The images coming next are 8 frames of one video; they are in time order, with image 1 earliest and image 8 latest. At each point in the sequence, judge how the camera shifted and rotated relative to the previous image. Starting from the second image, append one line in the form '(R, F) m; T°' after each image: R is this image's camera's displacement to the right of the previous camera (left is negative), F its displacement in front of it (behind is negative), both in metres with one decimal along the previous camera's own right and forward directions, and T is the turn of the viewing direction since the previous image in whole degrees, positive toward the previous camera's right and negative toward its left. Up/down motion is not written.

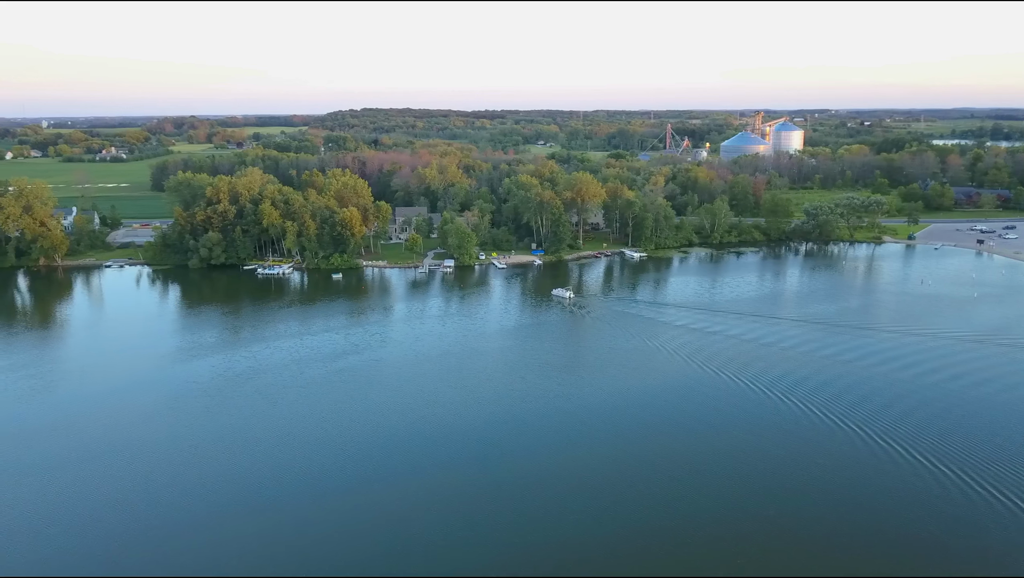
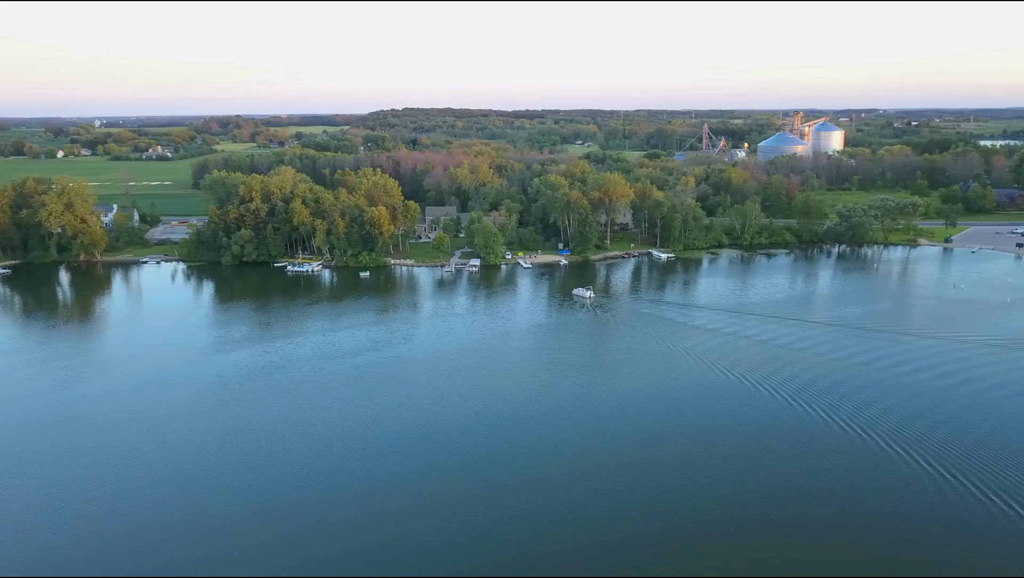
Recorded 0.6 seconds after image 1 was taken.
(+0.4, -0.1) m; -3°
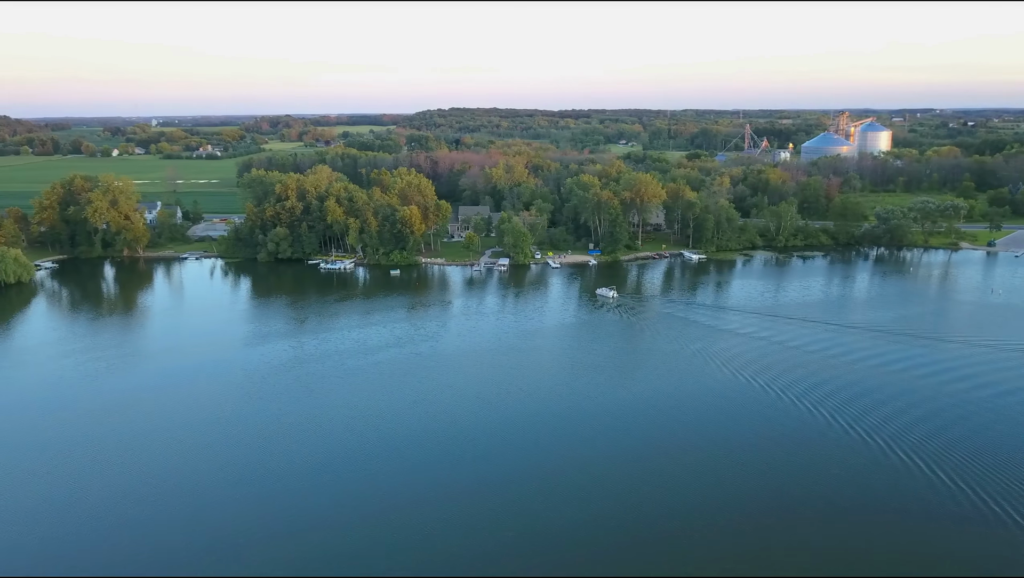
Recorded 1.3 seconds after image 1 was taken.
(+0.5, -0.1) m; -3°
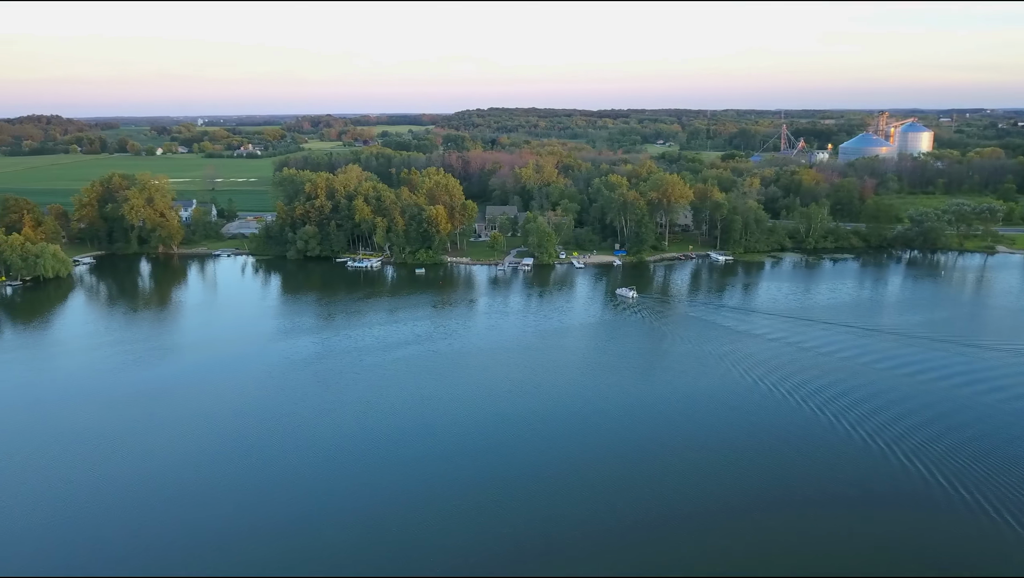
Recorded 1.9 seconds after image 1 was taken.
(+0.4, -0.1) m; -3°
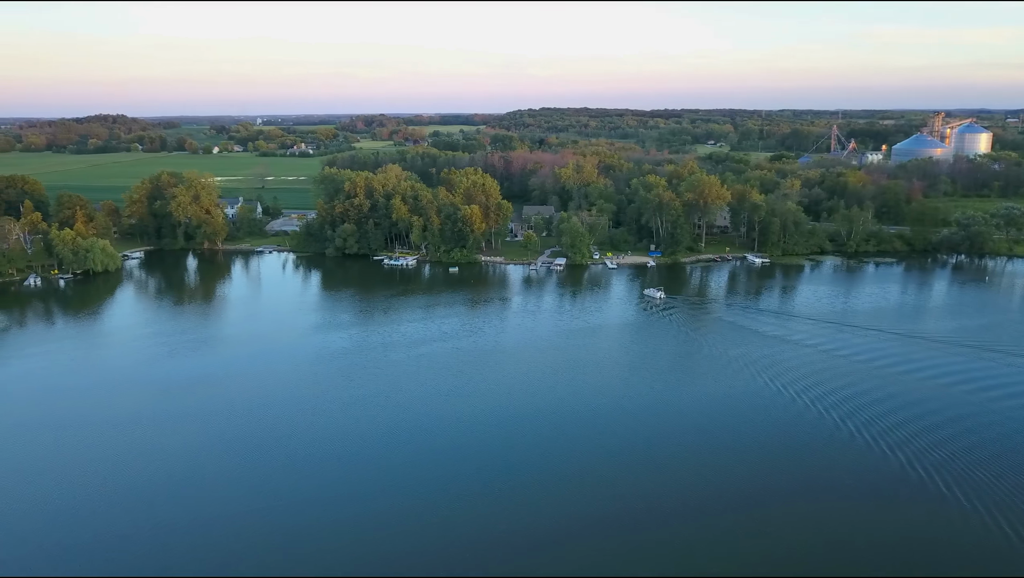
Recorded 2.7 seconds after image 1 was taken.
(+0.5, -0.1) m; -4°
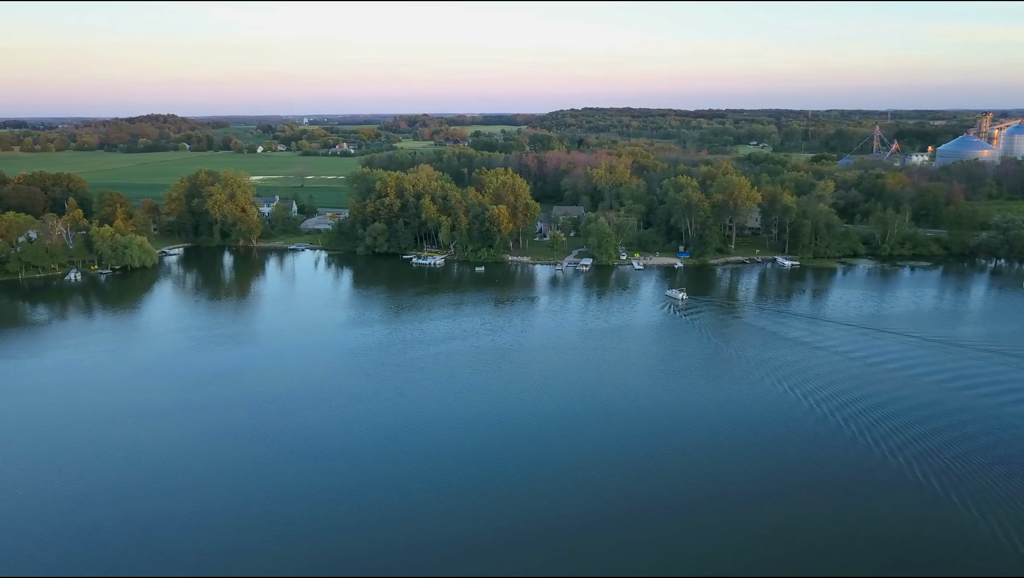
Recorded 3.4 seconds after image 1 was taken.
(+0.4, -0.1) m; -3°
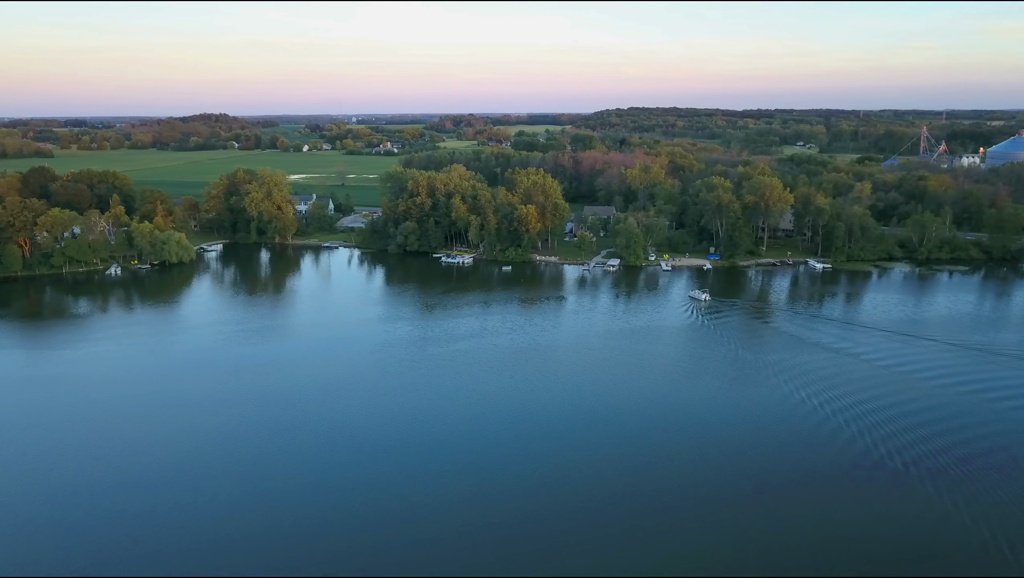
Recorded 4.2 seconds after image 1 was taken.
(+0.5, -0.1) m; -3°
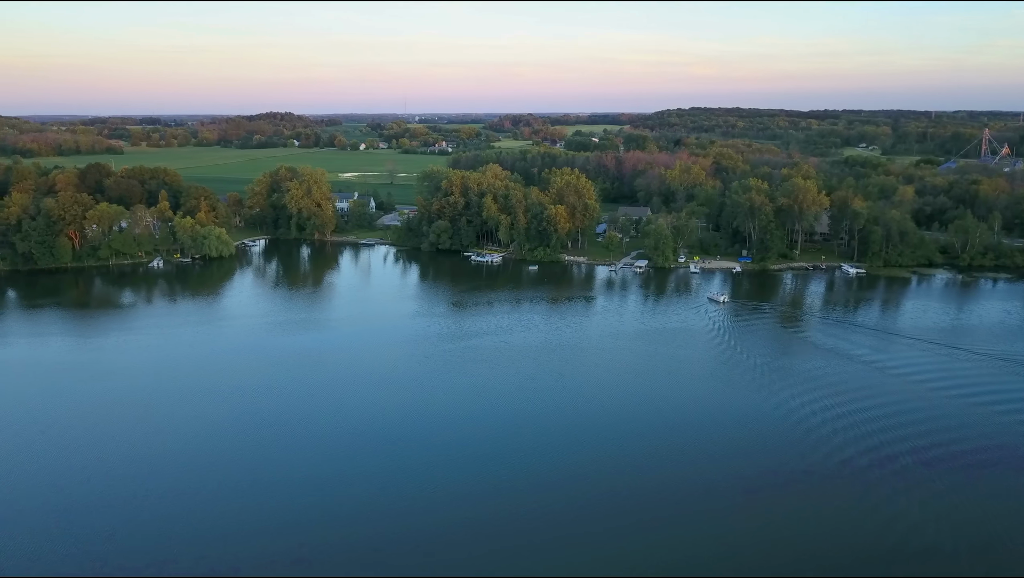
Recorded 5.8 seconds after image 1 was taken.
(+0.9, -0.1) m; -4°
